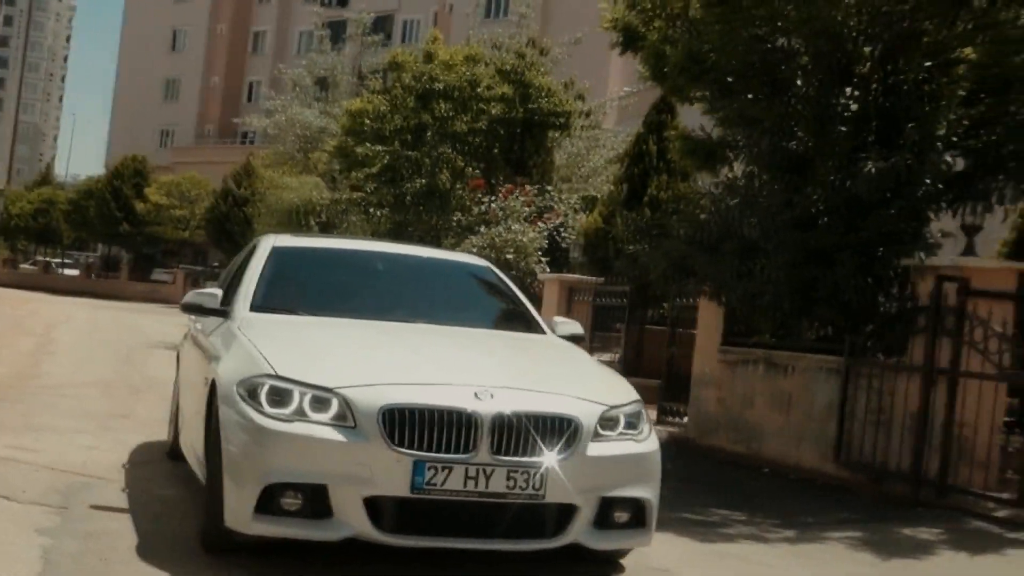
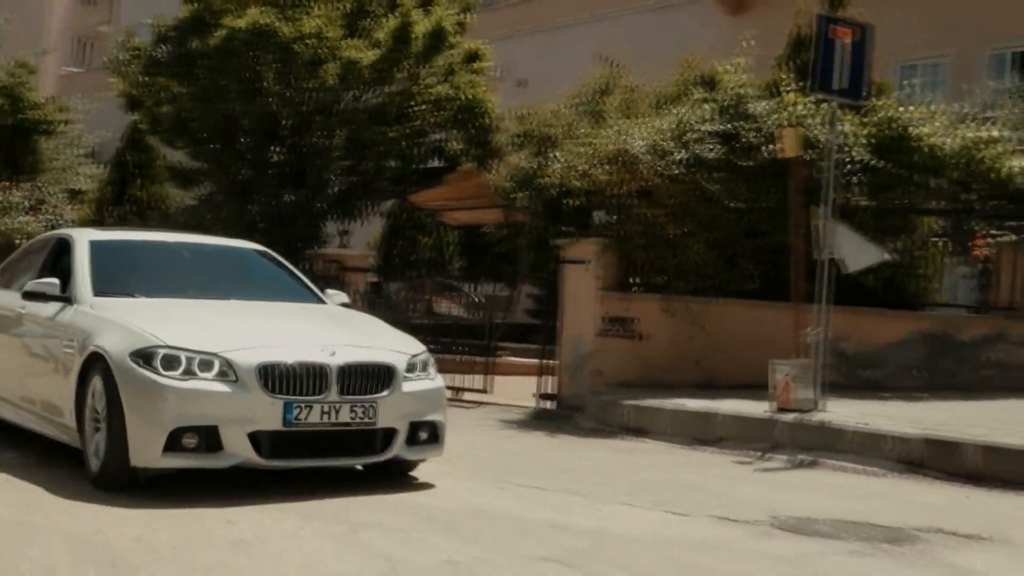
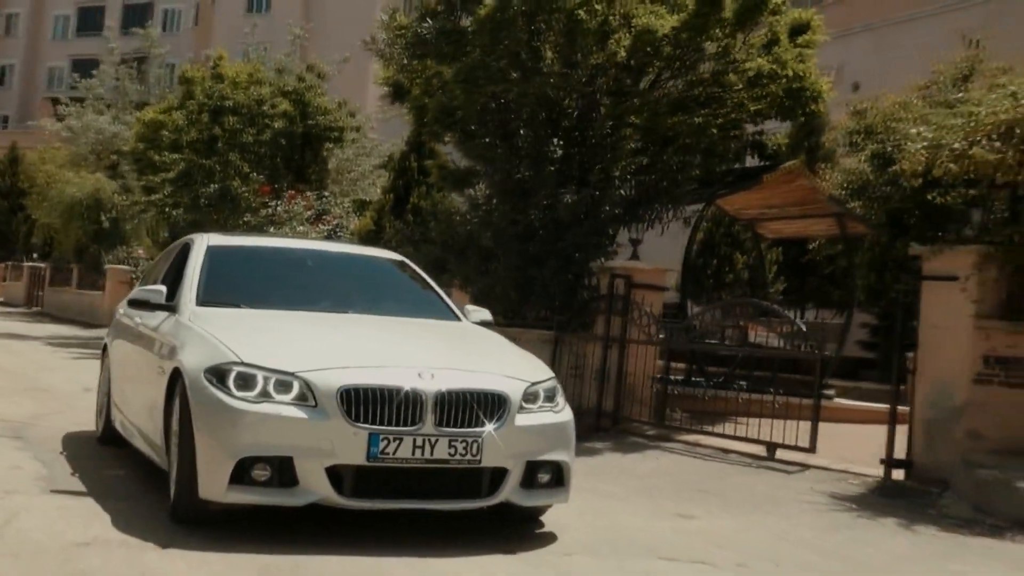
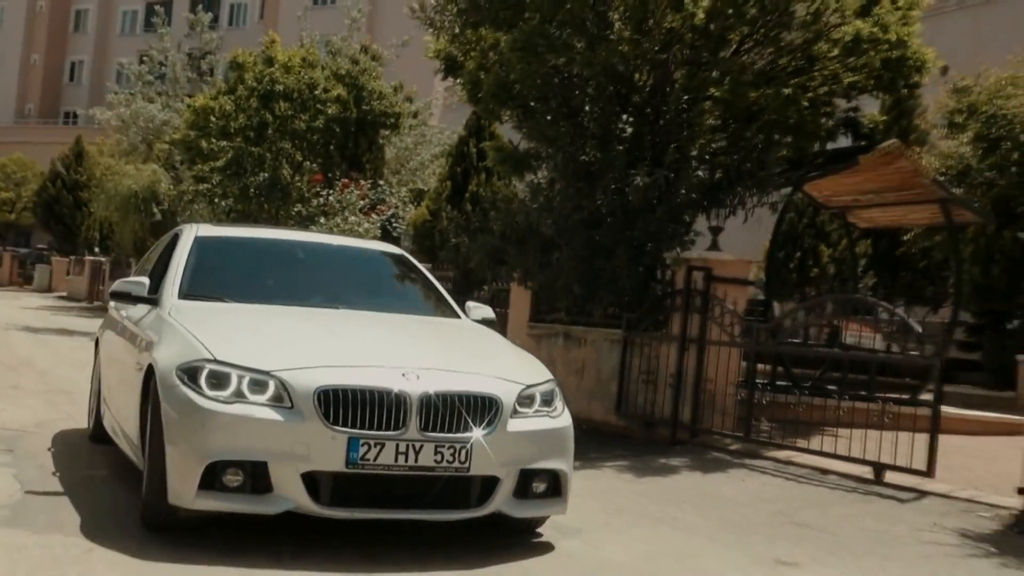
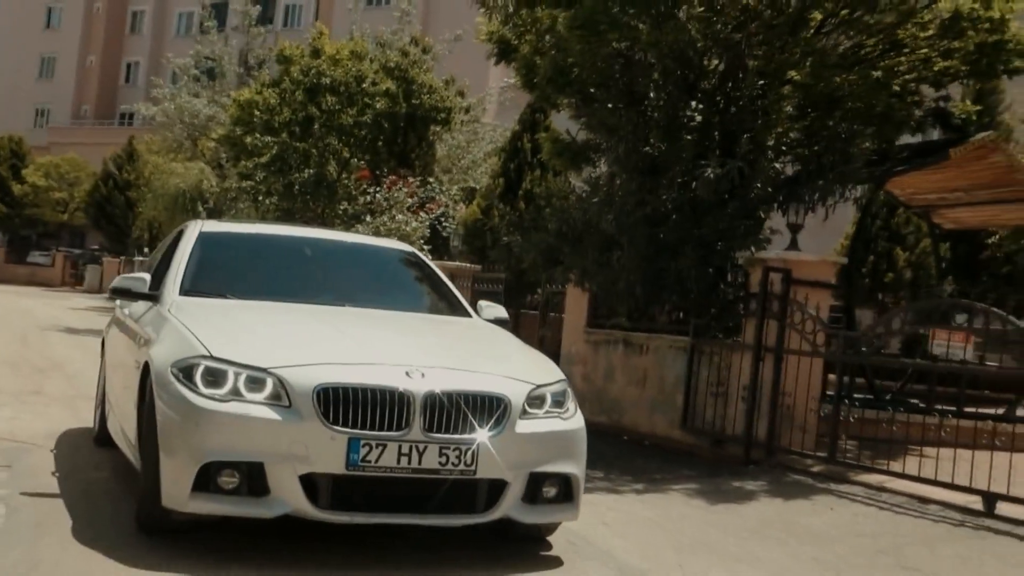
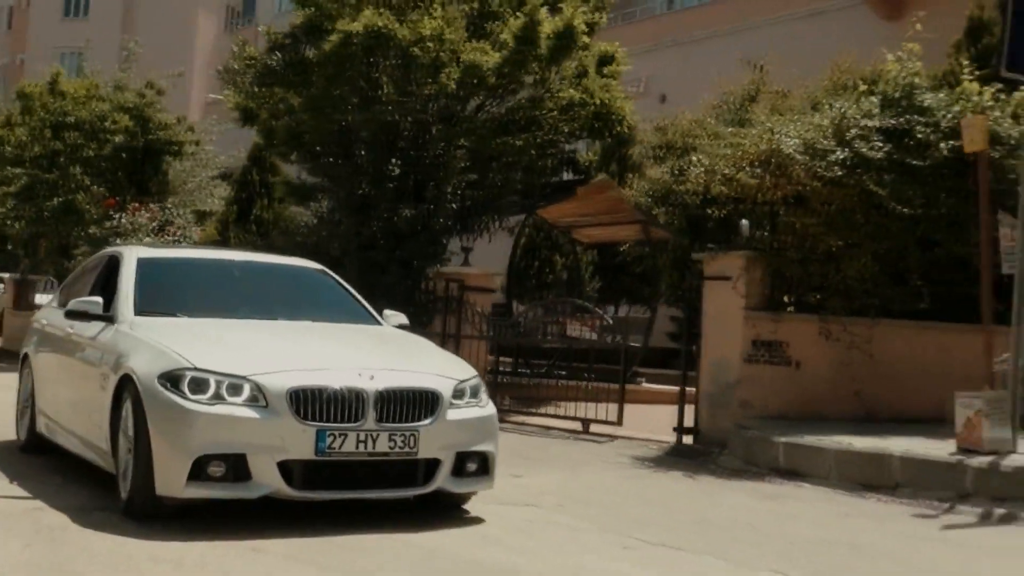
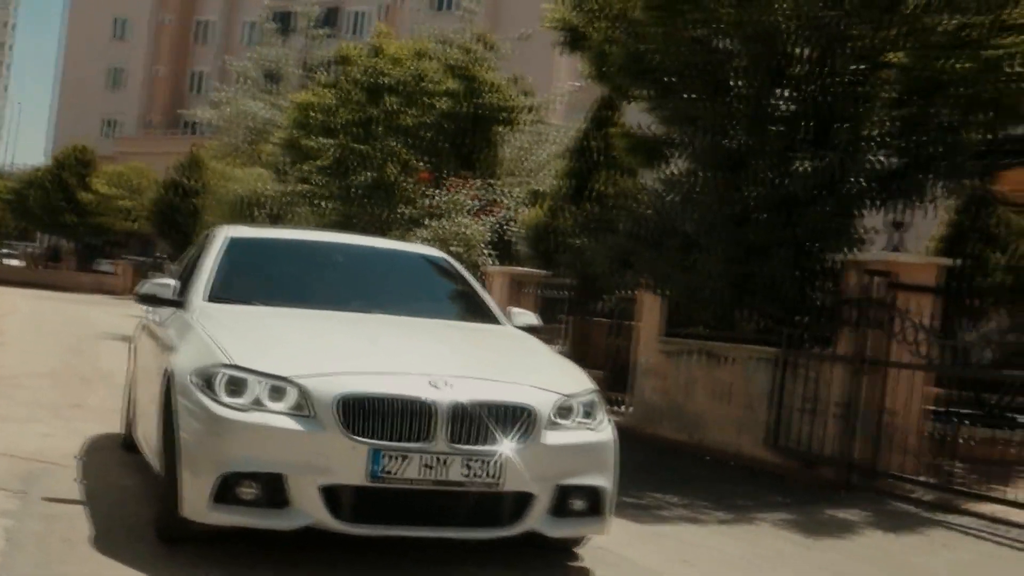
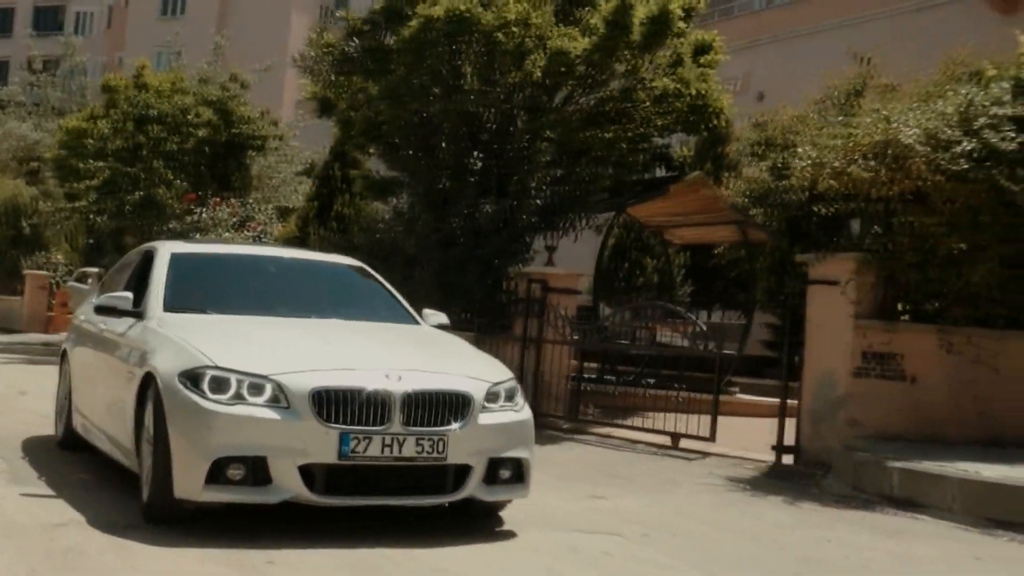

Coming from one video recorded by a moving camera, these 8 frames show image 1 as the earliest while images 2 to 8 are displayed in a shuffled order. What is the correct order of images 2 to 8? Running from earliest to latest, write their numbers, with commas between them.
7, 5, 4, 3, 8, 6, 2
